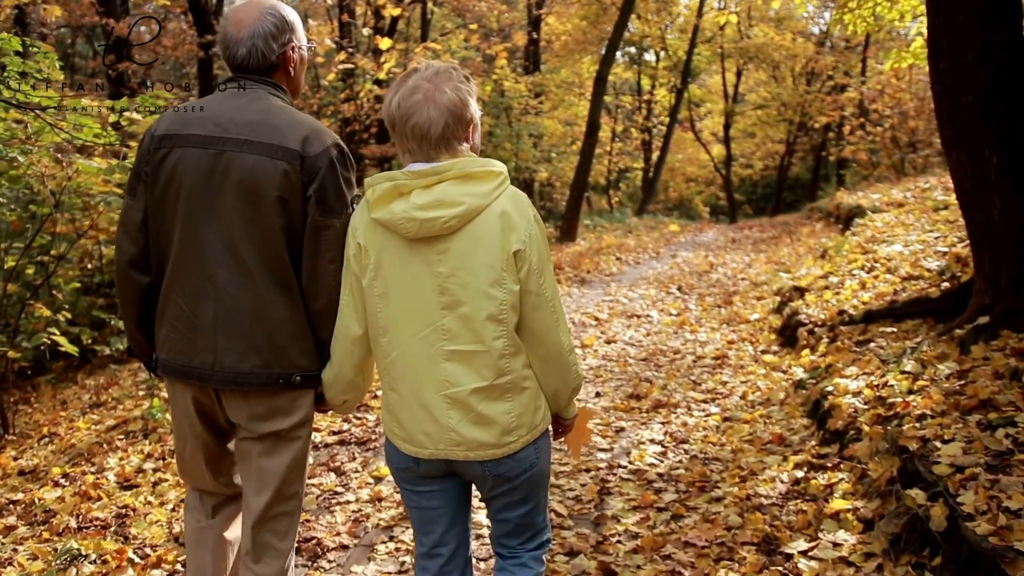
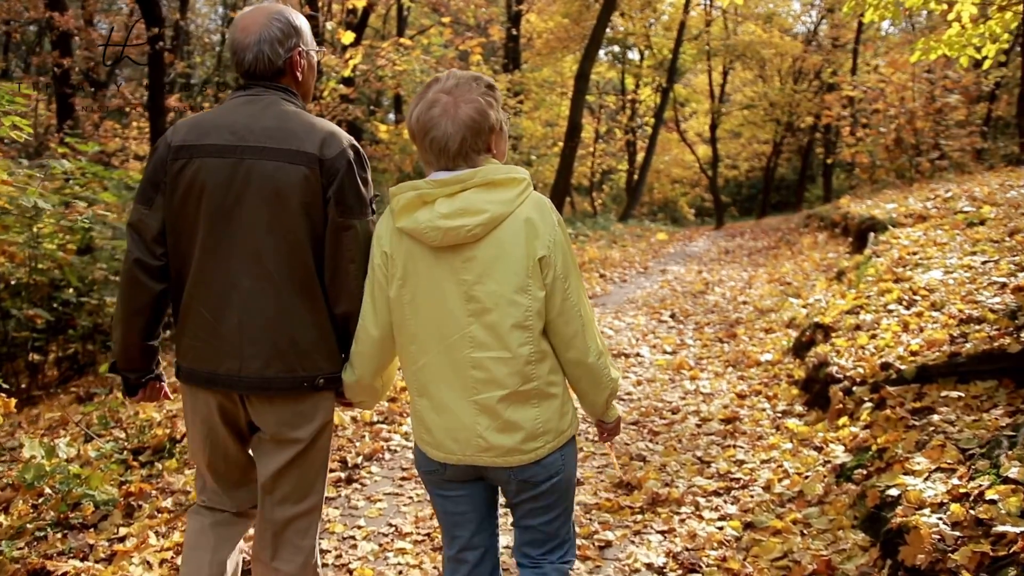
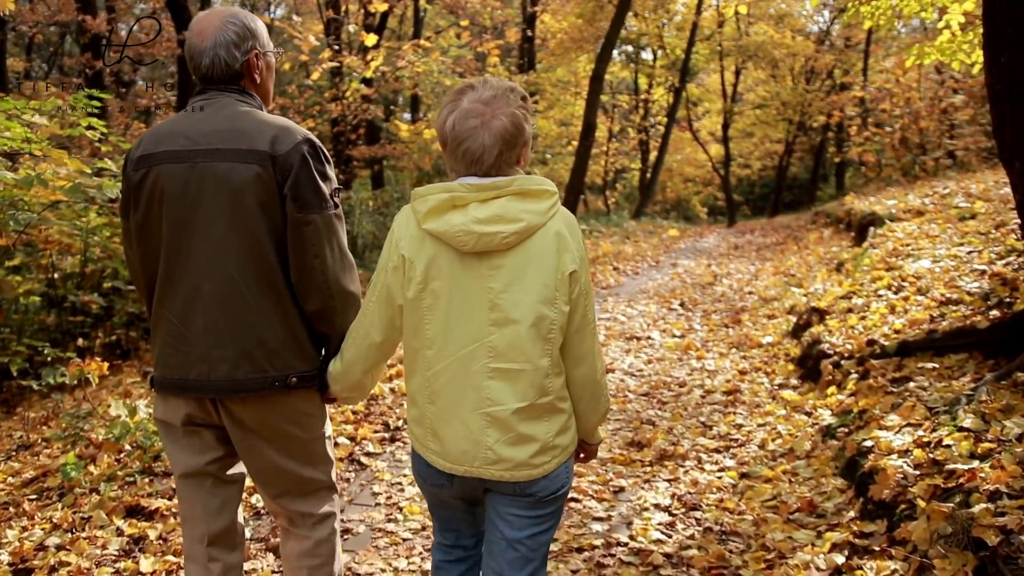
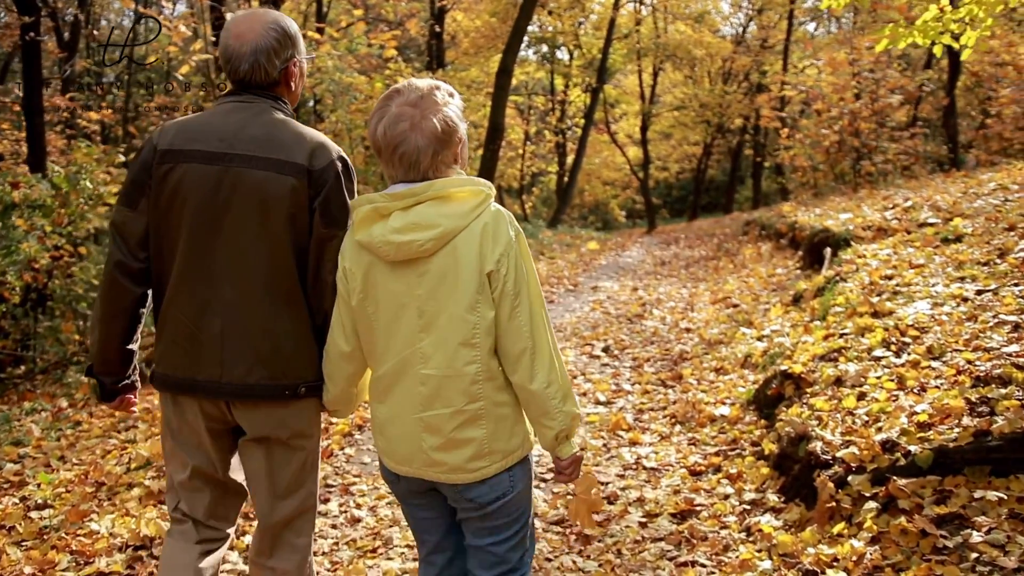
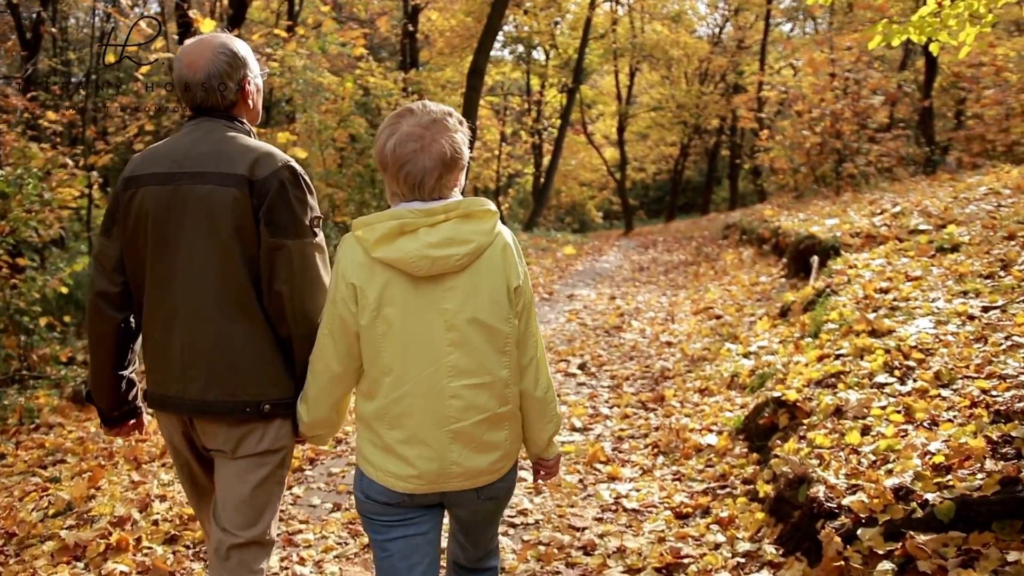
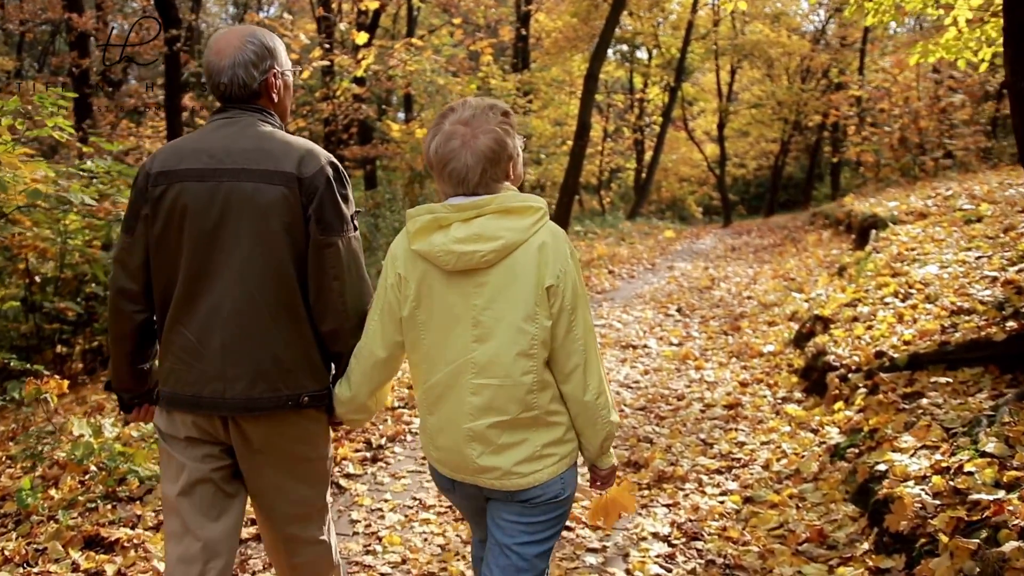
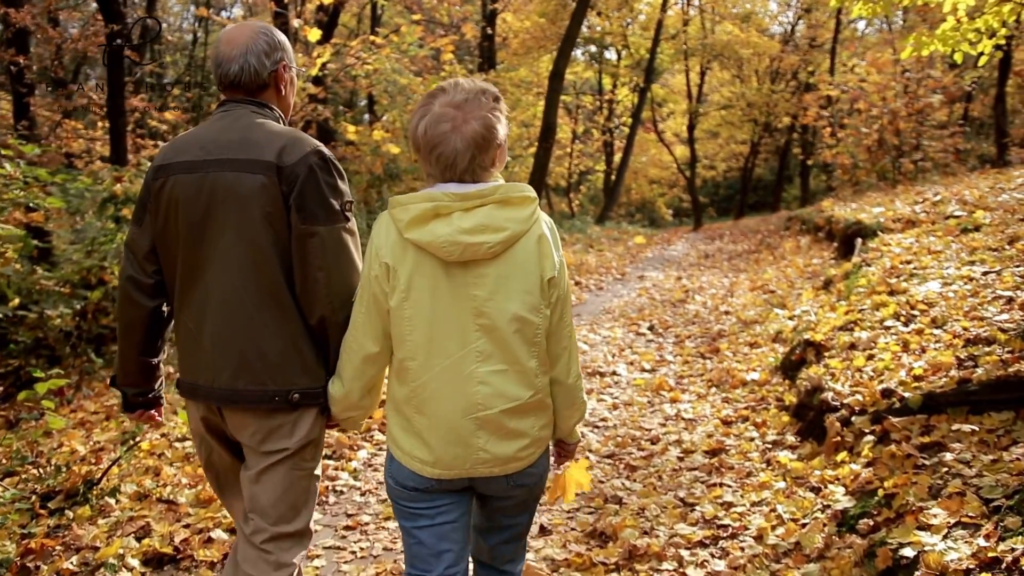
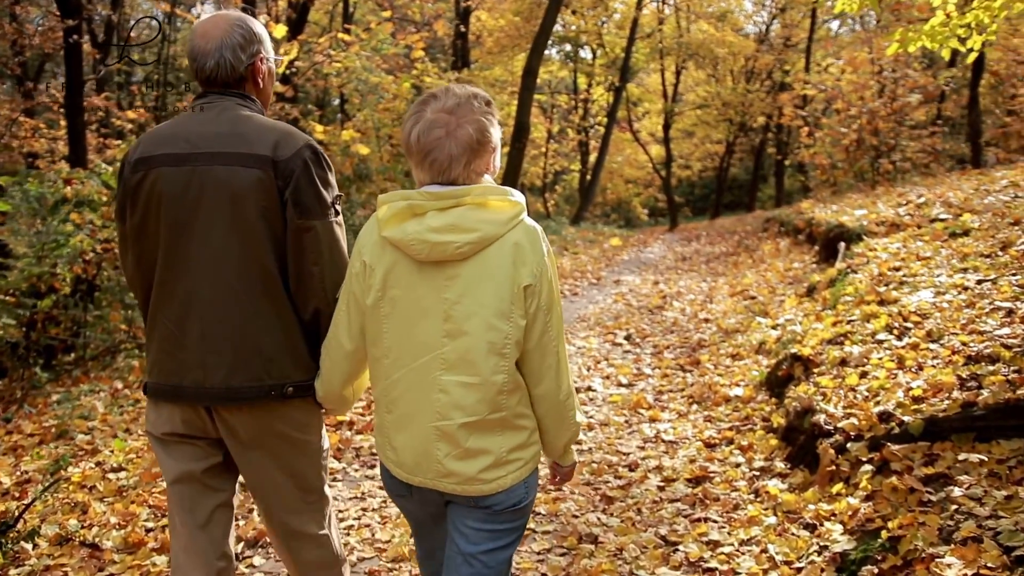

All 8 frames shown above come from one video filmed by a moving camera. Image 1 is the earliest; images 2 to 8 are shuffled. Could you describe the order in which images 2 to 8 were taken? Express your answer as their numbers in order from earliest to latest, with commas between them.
3, 6, 2, 7, 8, 4, 5
